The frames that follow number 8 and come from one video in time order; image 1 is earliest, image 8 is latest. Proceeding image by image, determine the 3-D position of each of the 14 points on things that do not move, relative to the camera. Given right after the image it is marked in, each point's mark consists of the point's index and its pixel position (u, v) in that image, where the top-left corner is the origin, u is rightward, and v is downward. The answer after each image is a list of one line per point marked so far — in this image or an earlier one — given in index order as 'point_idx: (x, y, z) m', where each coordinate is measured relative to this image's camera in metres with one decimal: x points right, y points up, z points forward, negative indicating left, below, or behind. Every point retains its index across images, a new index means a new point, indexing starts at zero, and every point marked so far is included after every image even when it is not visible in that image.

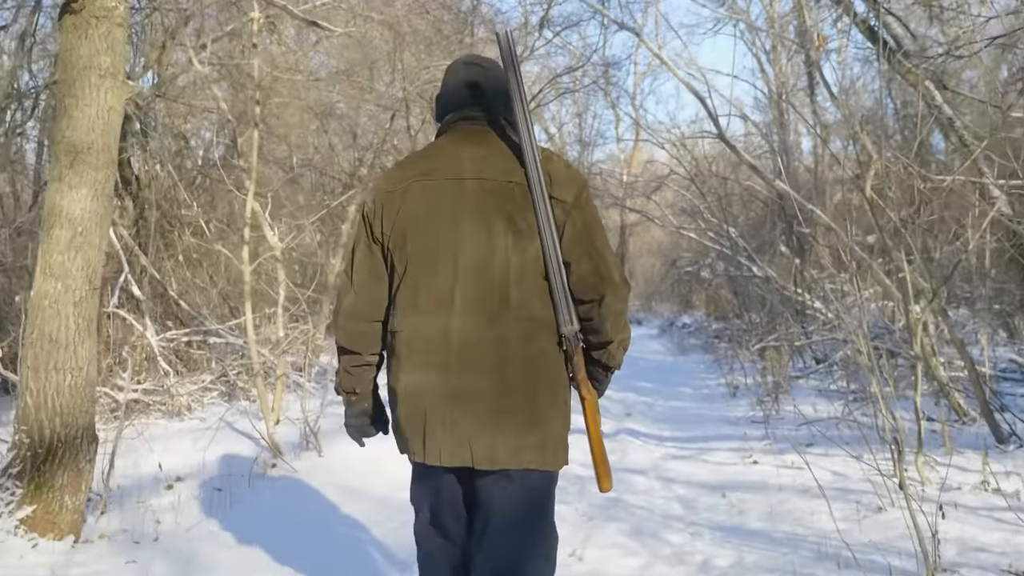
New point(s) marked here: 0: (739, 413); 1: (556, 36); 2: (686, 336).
0: (+2.0, -1.1, +7.5) m
1: (+0.7, +3.7, +12.7) m
2: (+3.7, -1.1, +18.3) m
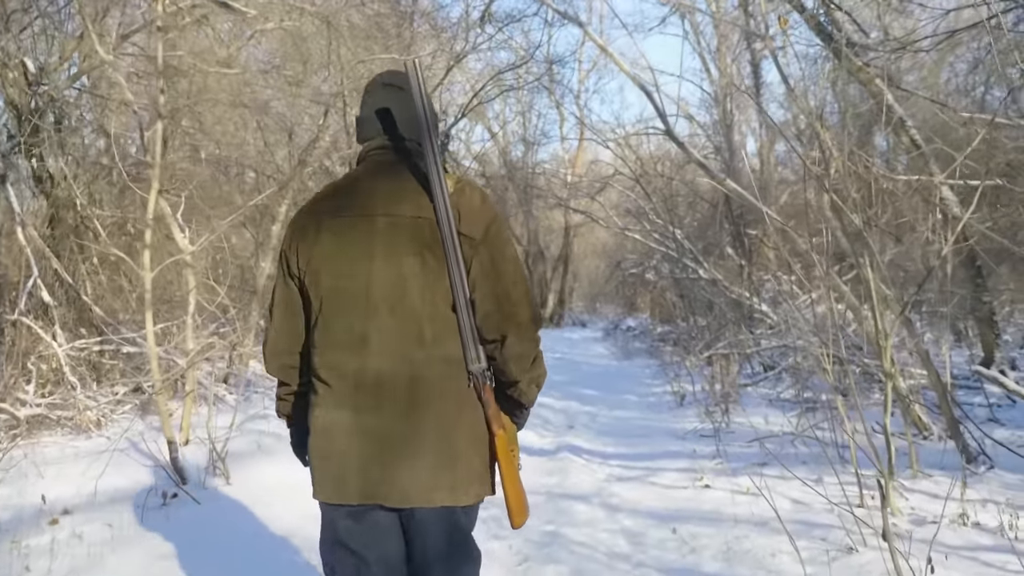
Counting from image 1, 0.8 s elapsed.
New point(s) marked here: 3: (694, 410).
0: (+1.5, -1.2, +7.2) m
1: (-0.2, +3.6, +12.3) m
2: (+2.5, -1.1, +18.1) m
3: (+1.7, -1.1, +8.0) m
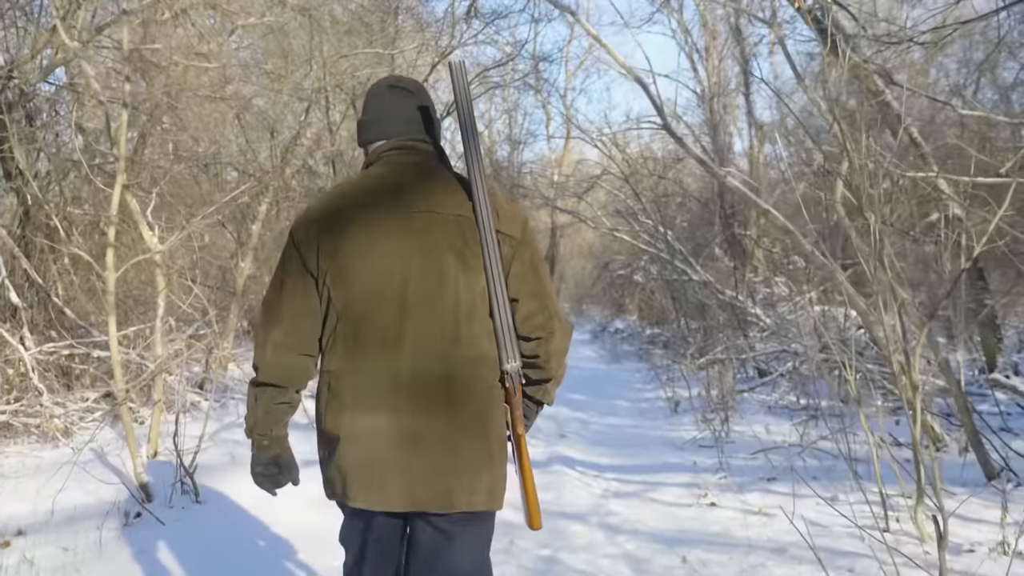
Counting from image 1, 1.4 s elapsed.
0: (+1.4, -1.2, +6.9) m
1: (-0.4, +3.6, +12.1) m
2: (+2.2, -1.1, +17.9) m
3: (+1.6, -1.2, +7.8) m
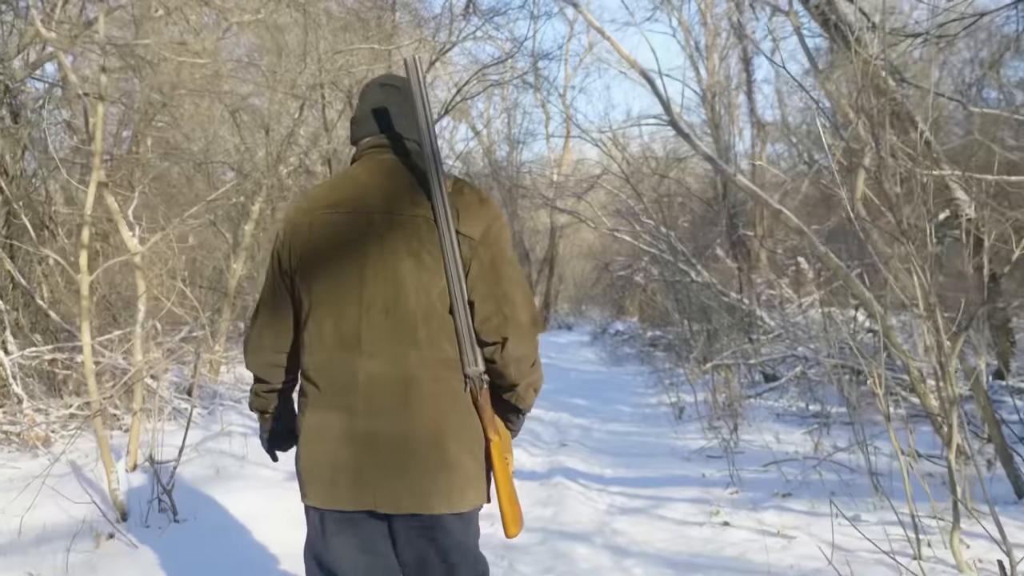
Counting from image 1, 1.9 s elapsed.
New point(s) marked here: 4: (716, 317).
0: (+1.4, -1.2, +6.7) m
1: (-0.4, +3.6, +11.9) m
2: (+2.2, -1.1, +17.7) m
3: (+1.6, -1.2, +7.6) m
4: (+2.4, -0.3, +10.1) m
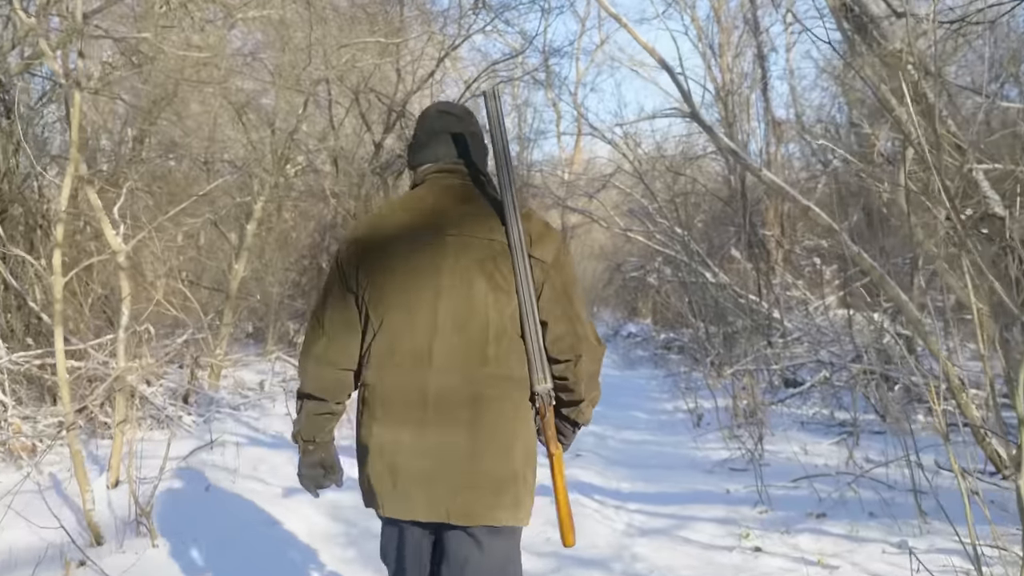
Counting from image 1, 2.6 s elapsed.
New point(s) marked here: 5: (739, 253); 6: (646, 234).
0: (+1.4, -1.2, +6.4) m
1: (-0.2, +3.6, +11.6) m
2: (+2.4, -1.2, +17.4) m
3: (+1.7, -1.2, +7.3) m
4: (+2.5, -0.4, +9.8) m
5: (+2.8, +0.5, +10.8) m
6: (+2.0, +0.8, +13.0) m
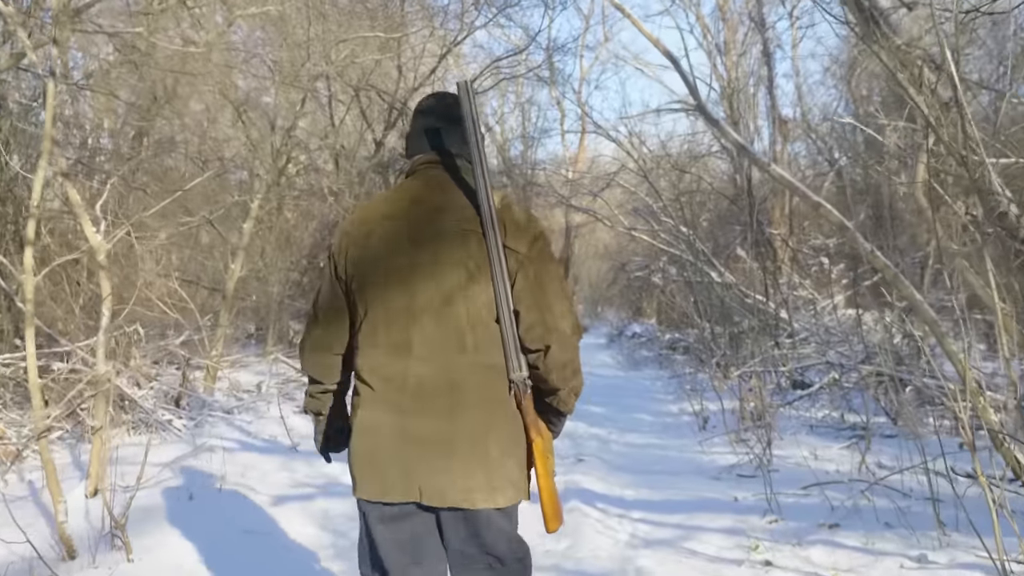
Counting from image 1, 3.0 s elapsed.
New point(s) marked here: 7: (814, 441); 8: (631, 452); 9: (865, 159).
0: (+1.4, -1.2, +6.3) m
1: (-0.2, +3.6, +11.4) m
2: (+2.5, -1.2, +17.2) m
3: (+1.7, -1.2, +7.1) m
4: (+2.5, -0.3, +9.6) m
5: (+2.9, +0.5, +10.7) m
6: (+2.0, +0.8, +12.8) m
7: (+2.3, -1.2, +6.7) m
8: (+0.9, -1.3, +6.8) m
9: (+3.6, +1.3, +9.0) m
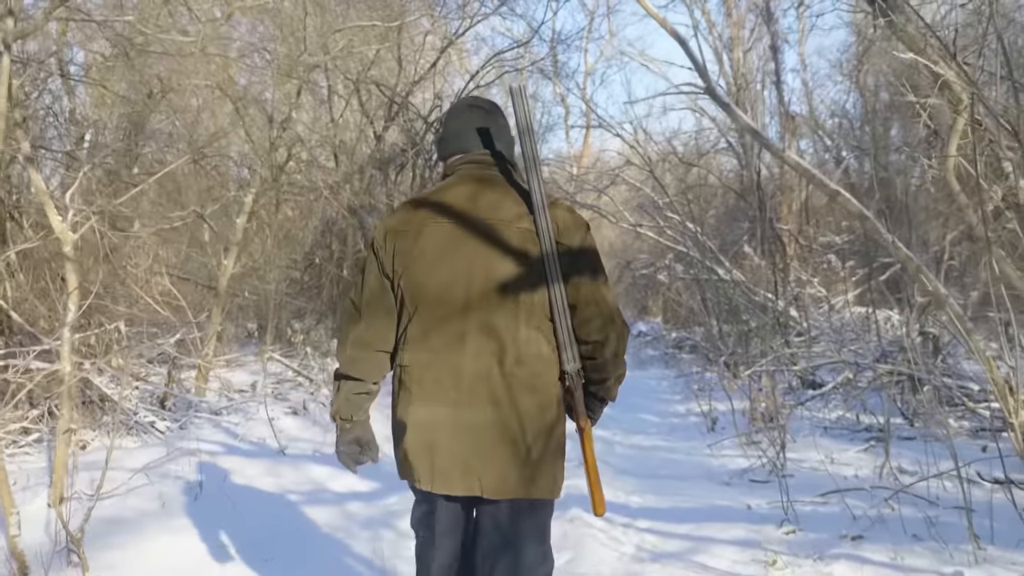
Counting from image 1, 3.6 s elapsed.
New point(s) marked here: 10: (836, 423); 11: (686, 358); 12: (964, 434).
0: (+1.4, -1.2, +6.0) m
1: (-0.2, +3.6, +11.2) m
2: (+2.5, -1.1, +17.0) m
3: (+1.7, -1.2, +6.9) m
4: (+2.5, -0.3, +9.4) m
5: (+2.9, +0.5, +10.4) m
6: (+2.1, +0.8, +12.5) m
7: (+2.3, -1.1, +6.4) m
8: (+0.9, -1.2, +6.5) m
9: (+3.7, +1.4, +8.7) m
10: (+2.6, -1.1, +7.0) m
11: (+2.4, -0.9, +11.9) m
12: (+3.0, -1.0, +5.9) m
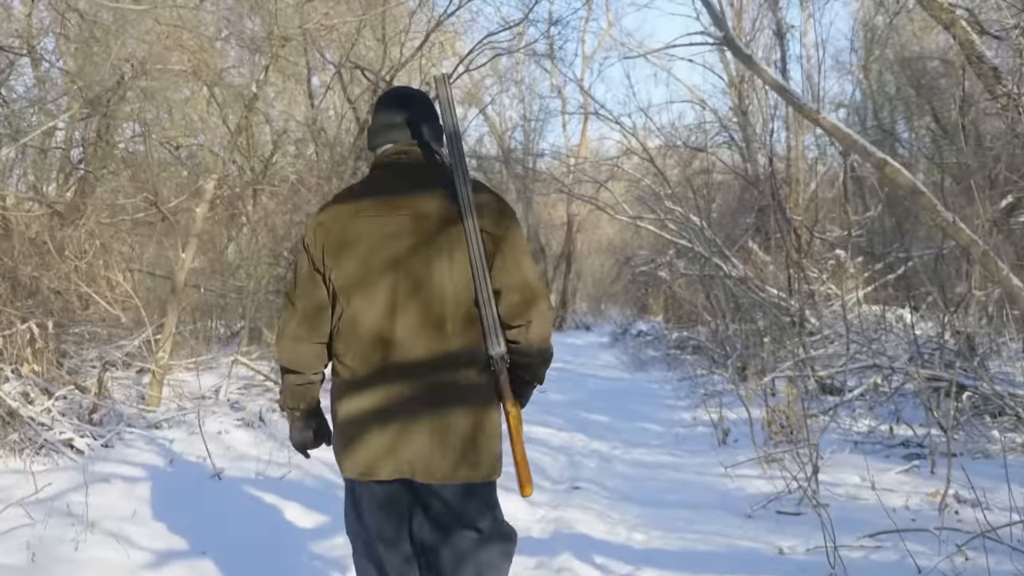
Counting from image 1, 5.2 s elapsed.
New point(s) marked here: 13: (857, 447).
0: (+1.4, -1.1, +5.3) m
1: (-0.3, +3.6, +10.5) m
2: (+2.4, -1.1, +16.3) m
3: (+1.6, -1.1, +6.2) m
4: (+2.4, -0.3, +8.7) m
5: (+2.8, +0.5, +9.7) m
6: (+2.0, +0.9, +11.9) m
7: (+2.2, -1.1, +5.7) m
8: (+0.8, -1.2, +5.8) m
9: (+3.6, +1.4, +8.1) m
10: (+2.5, -1.0, +6.3) m
11: (+2.3, -0.9, +11.2) m
12: (+2.9, -0.9, +5.2) m
13: (+2.4, -1.1, +6.2) m
